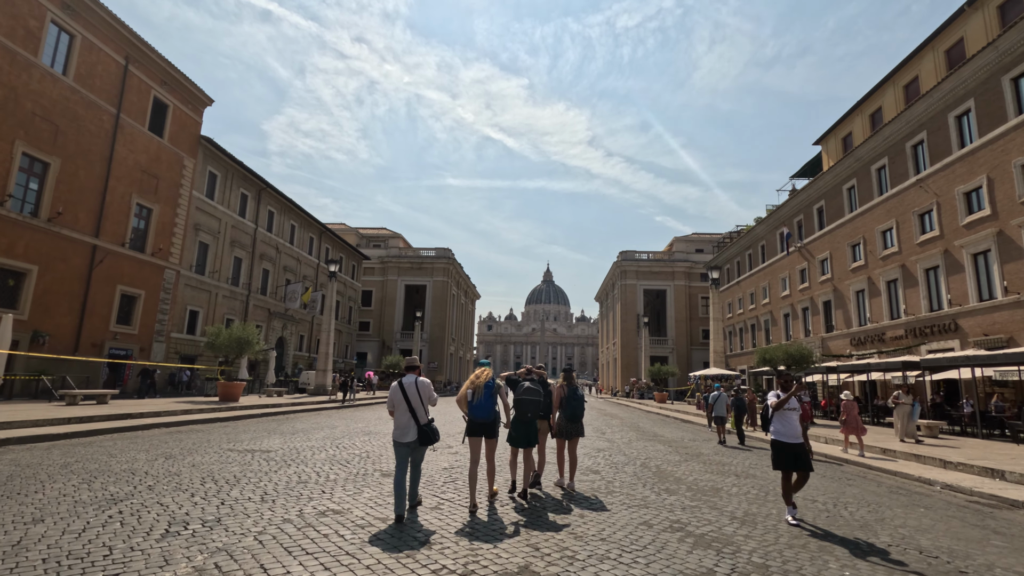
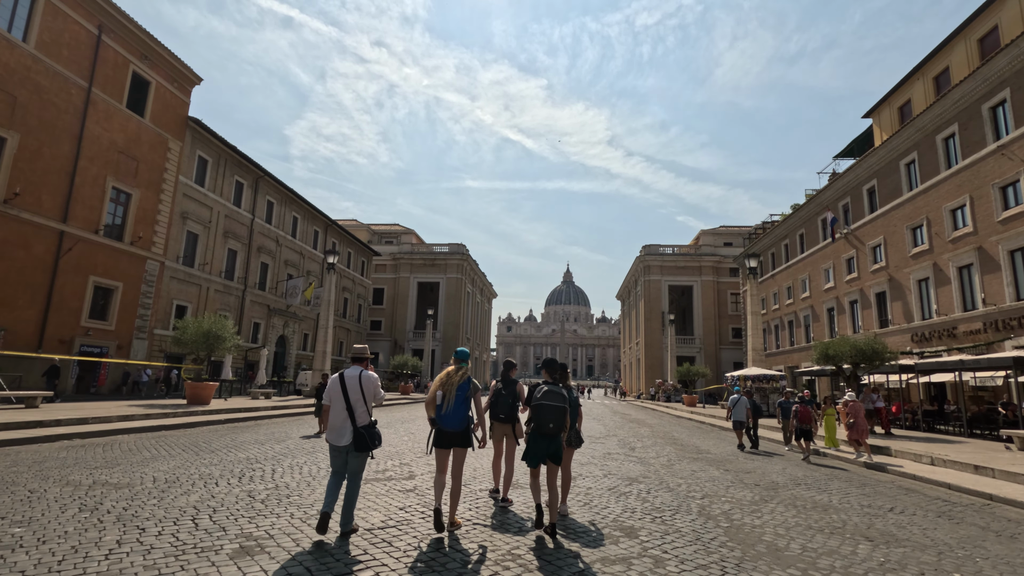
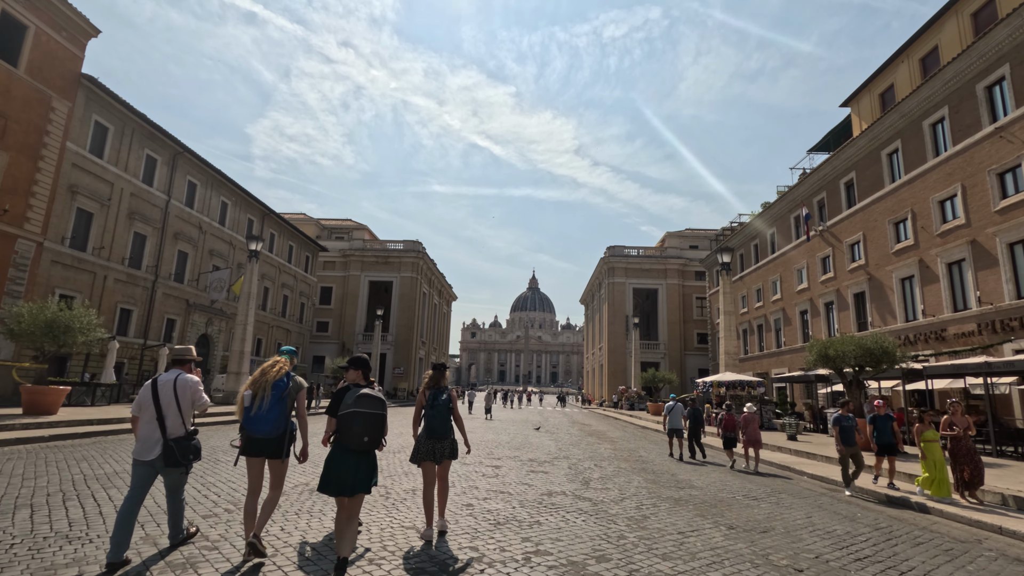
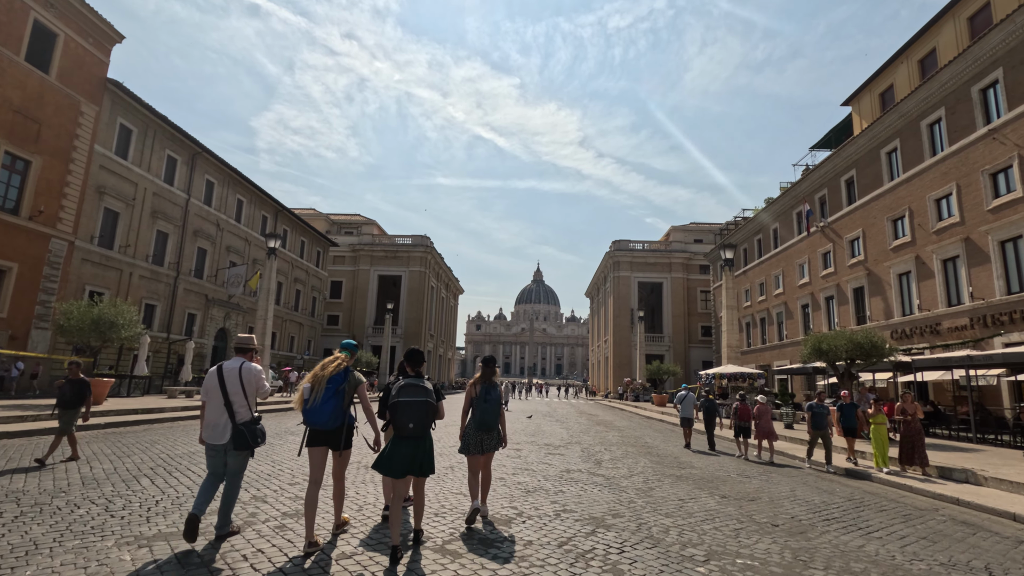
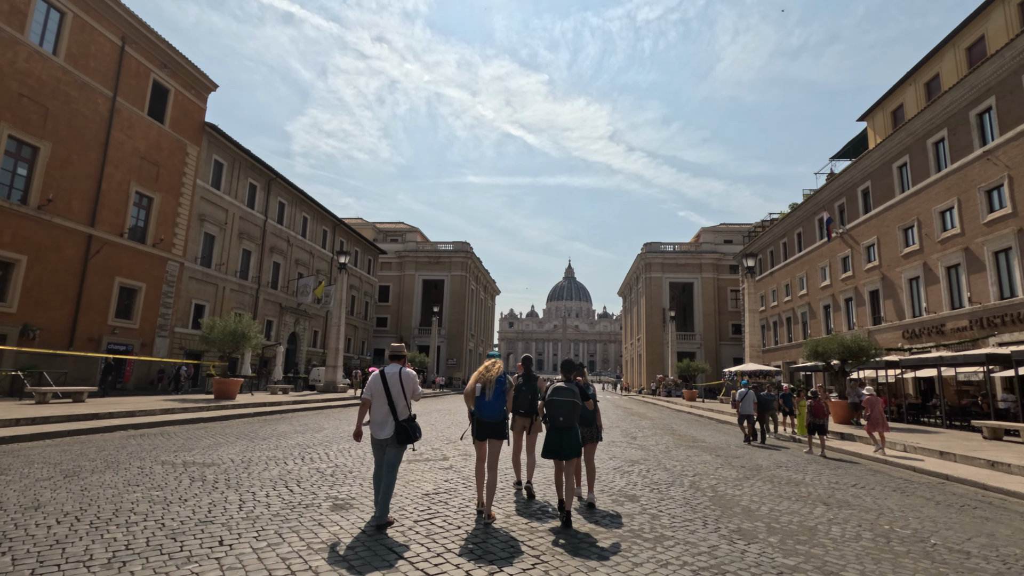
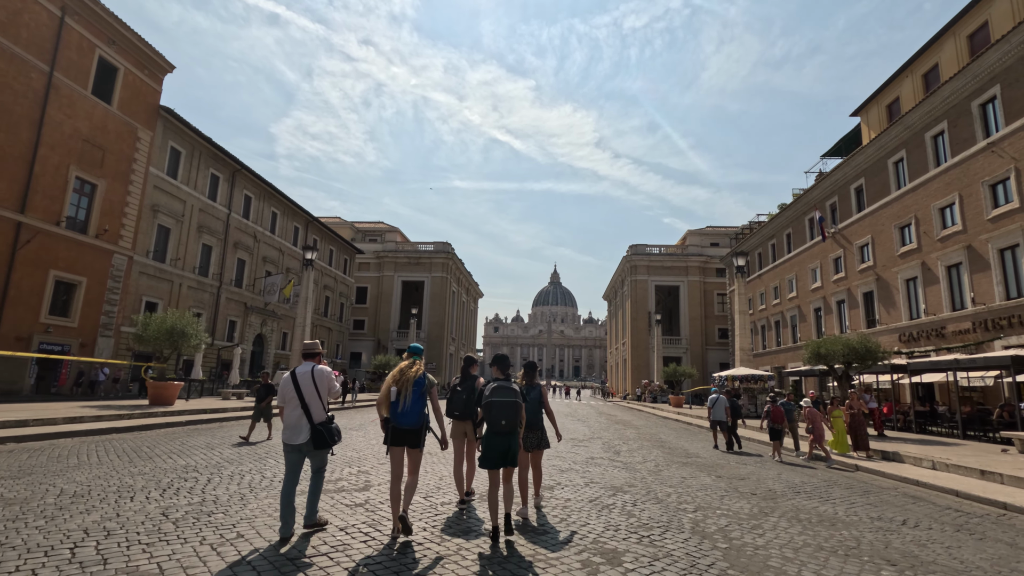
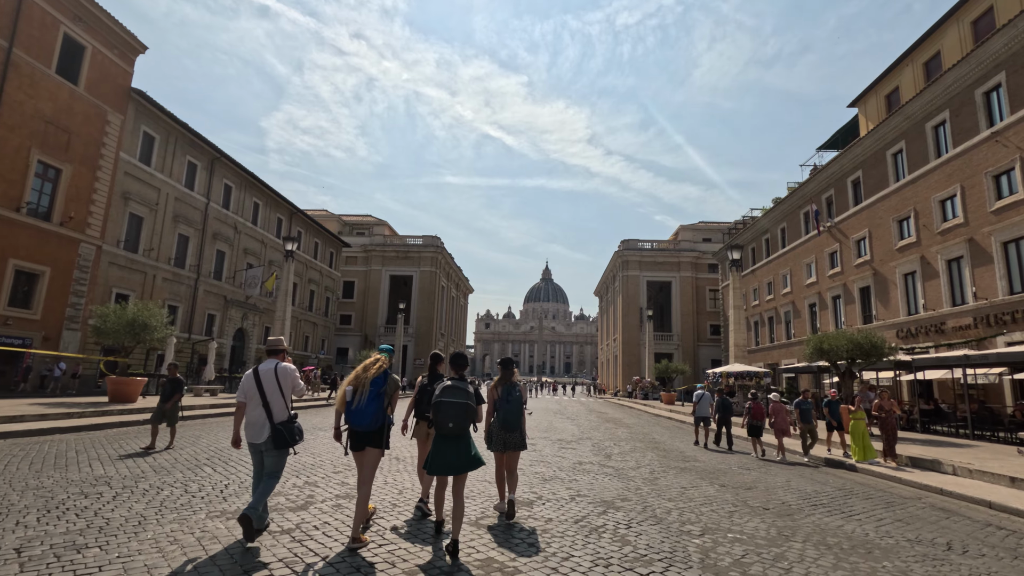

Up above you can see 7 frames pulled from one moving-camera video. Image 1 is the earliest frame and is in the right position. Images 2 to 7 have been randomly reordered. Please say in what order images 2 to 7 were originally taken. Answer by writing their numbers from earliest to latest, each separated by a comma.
5, 2, 6, 7, 4, 3
